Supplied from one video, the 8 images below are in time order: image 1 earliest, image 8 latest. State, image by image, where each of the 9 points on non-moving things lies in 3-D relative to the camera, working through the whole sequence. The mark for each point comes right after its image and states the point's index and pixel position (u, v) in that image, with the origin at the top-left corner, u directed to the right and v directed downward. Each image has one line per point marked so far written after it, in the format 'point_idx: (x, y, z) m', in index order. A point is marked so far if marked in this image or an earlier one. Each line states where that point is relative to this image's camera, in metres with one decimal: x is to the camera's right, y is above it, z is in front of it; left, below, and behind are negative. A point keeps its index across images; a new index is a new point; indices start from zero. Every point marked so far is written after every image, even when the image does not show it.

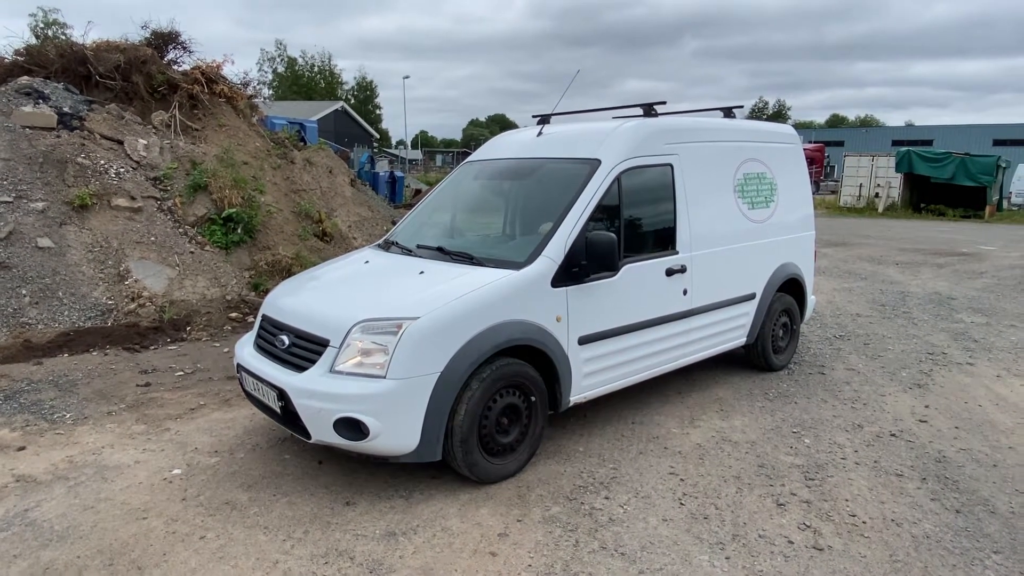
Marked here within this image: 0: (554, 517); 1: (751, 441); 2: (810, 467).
0: (+0.3, -1.5, +2.7) m
1: (+1.9, -1.1, +3.3) m
2: (+2.2, -1.3, +3.0) m
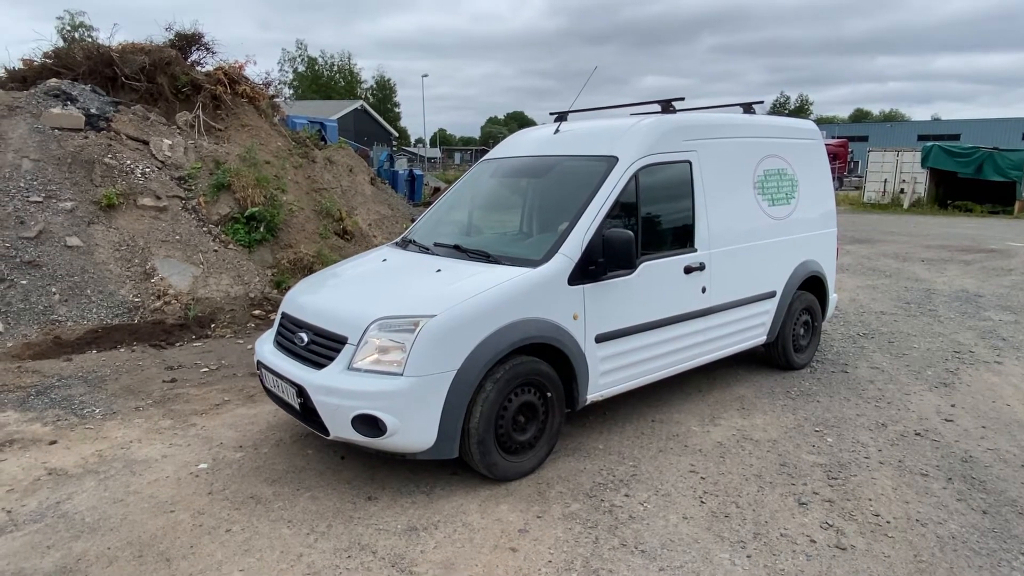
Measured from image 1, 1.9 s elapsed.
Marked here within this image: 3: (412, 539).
0: (+0.4, -1.5, +2.7) m
1: (+2.1, -1.1, +3.3) m
2: (+2.3, -1.3, +3.0) m
3: (-0.6, -1.6, +2.7) m
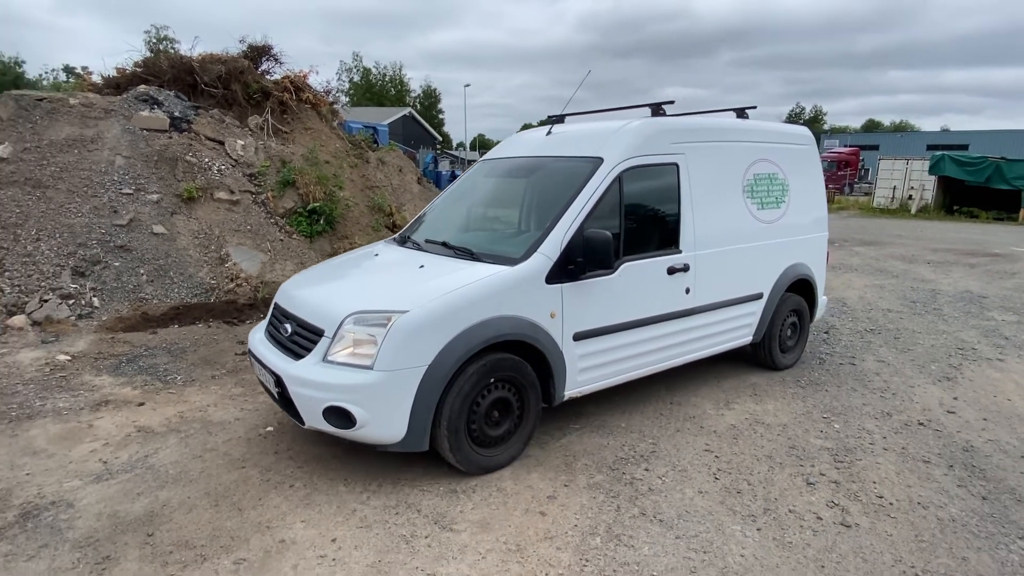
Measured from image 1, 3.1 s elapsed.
0: (+0.6, -1.4, +3.0) m
1: (+2.3, -1.1, +3.5) m
2: (+2.5, -1.2, +3.2) m
3: (-0.4, -1.5, +3.0) m
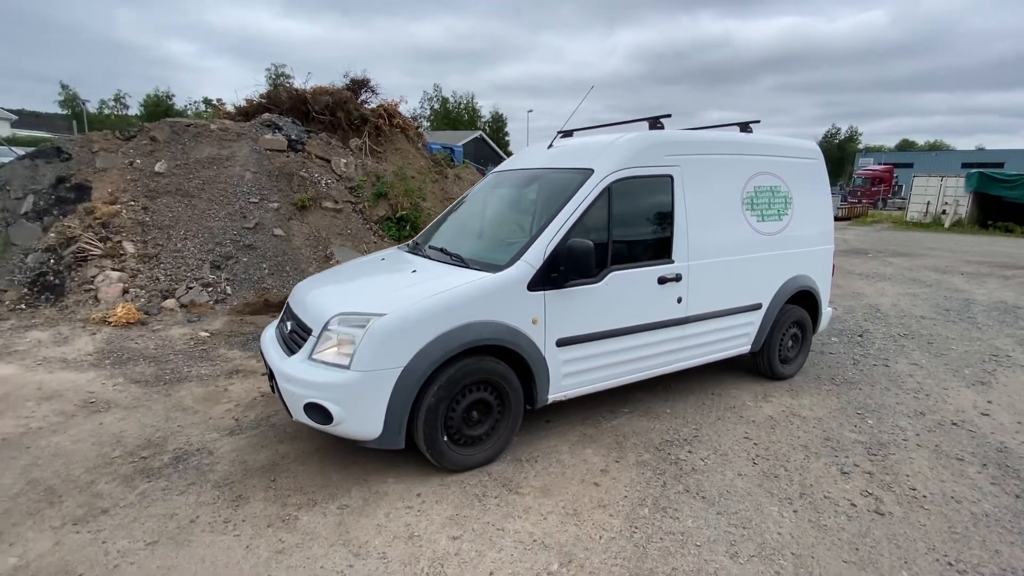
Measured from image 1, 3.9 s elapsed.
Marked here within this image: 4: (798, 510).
0: (+1.1, -1.4, +3.3) m
1: (+2.8, -1.2, +3.7) m
2: (+3.0, -1.3, +3.4) m
3: (0.0, -1.5, +3.4) m
4: (+2.0, -1.6, +2.9) m
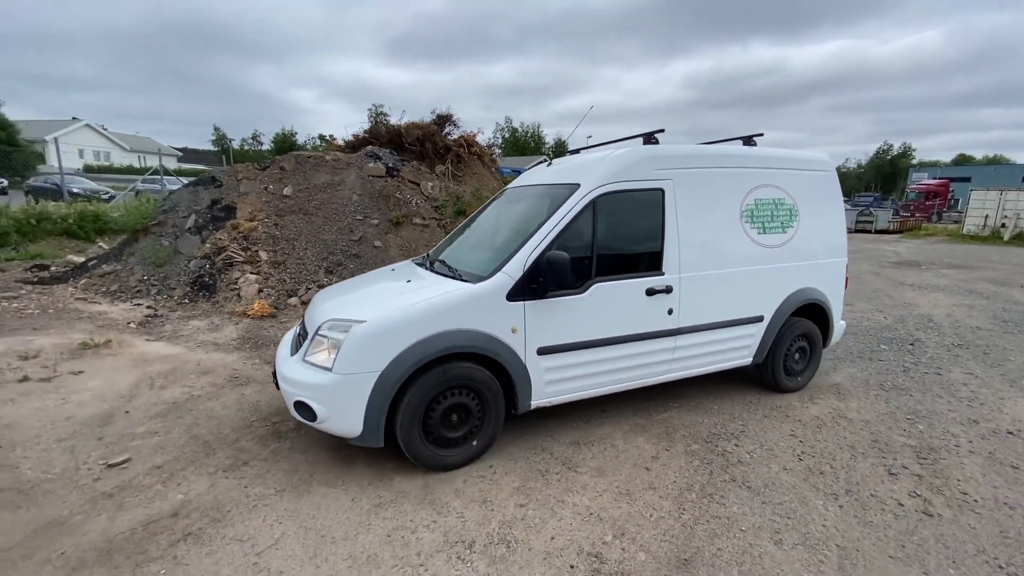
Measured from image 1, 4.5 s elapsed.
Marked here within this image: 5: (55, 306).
0: (+1.6, -1.5, +3.7) m
1: (+3.3, -1.3, +3.8) m
2: (+3.5, -1.4, +3.5) m
3: (+0.6, -1.5, +3.8) m
4: (+2.5, -1.6, +3.1) m
5: (-7.5, -0.3, +6.8) m
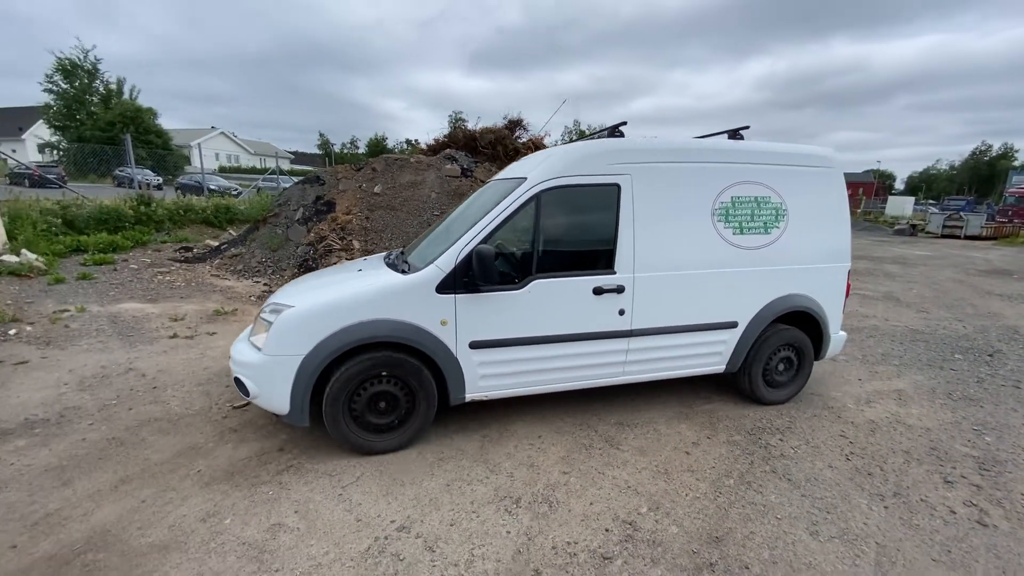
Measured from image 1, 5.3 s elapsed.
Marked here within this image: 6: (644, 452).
0: (+2.1, -1.4, +3.8) m
1: (+3.8, -1.3, +3.7) m
2: (+3.9, -1.4, +3.3) m
3: (+1.1, -1.4, +4.1) m
4: (+2.8, -1.6, +3.1) m
5: (-6.4, +0.2, +8.3) m
6: (+1.2, -1.5, +3.8) m
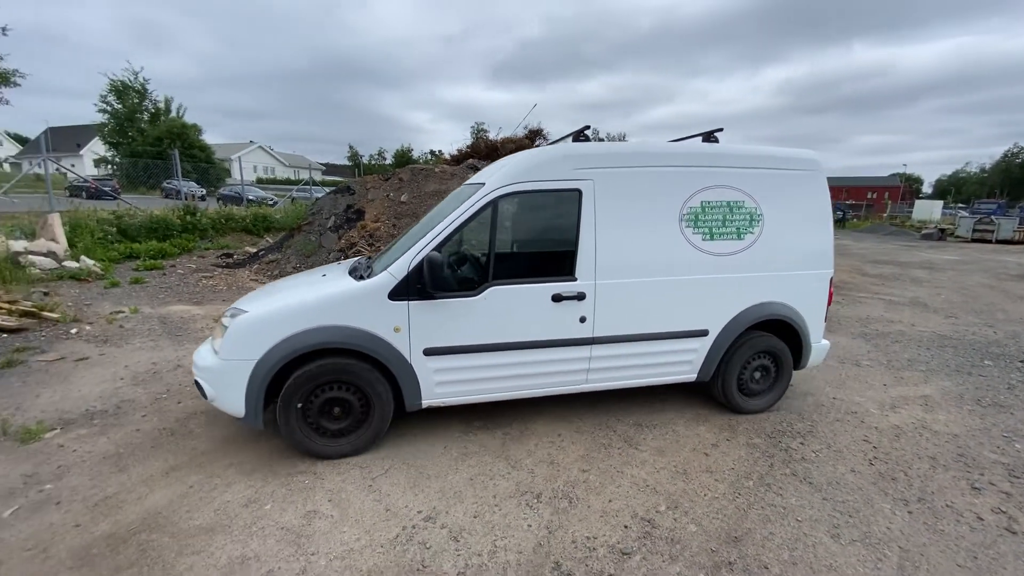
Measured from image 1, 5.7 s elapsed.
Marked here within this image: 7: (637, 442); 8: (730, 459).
0: (+2.2, -1.5, +3.8) m
1: (+4.0, -1.4, +3.6) m
2: (+4.1, -1.5, +3.2) m
3: (+1.3, -1.5, +4.1) m
4: (+3.0, -1.7, +3.0) m
5: (-5.9, +0.1, +8.8) m
6: (+1.4, -1.5, +3.8) m
7: (+1.2, -1.5, +4.0) m
8: (+1.9, -1.5, +3.7) m
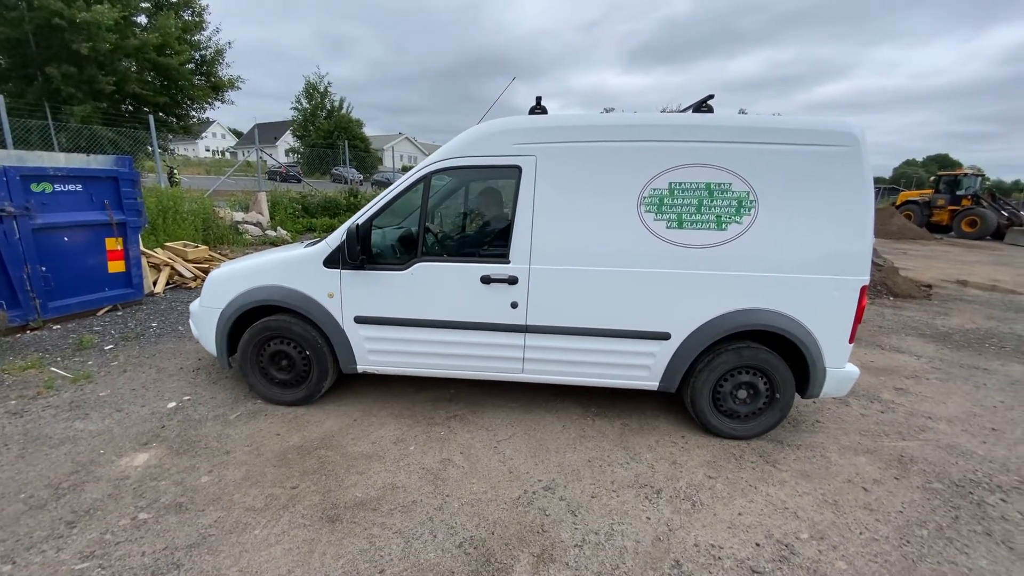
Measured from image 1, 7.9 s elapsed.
0: (+3.3, -1.6, +3.2) m
1: (+4.9, -1.6, +2.5) m
2: (+4.9, -1.8, +2.2) m
3: (+2.4, -1.5, +3.8) m
4: (+3.7, -1.8, +2.3) m
5: (-3.1, +0.7, +10.1) m
6: (+2.5, -1.6, +3.4) m
7: (+2.3, -1.5, +3.7) m
8: (+2.9, -1.6, +3.2) m
